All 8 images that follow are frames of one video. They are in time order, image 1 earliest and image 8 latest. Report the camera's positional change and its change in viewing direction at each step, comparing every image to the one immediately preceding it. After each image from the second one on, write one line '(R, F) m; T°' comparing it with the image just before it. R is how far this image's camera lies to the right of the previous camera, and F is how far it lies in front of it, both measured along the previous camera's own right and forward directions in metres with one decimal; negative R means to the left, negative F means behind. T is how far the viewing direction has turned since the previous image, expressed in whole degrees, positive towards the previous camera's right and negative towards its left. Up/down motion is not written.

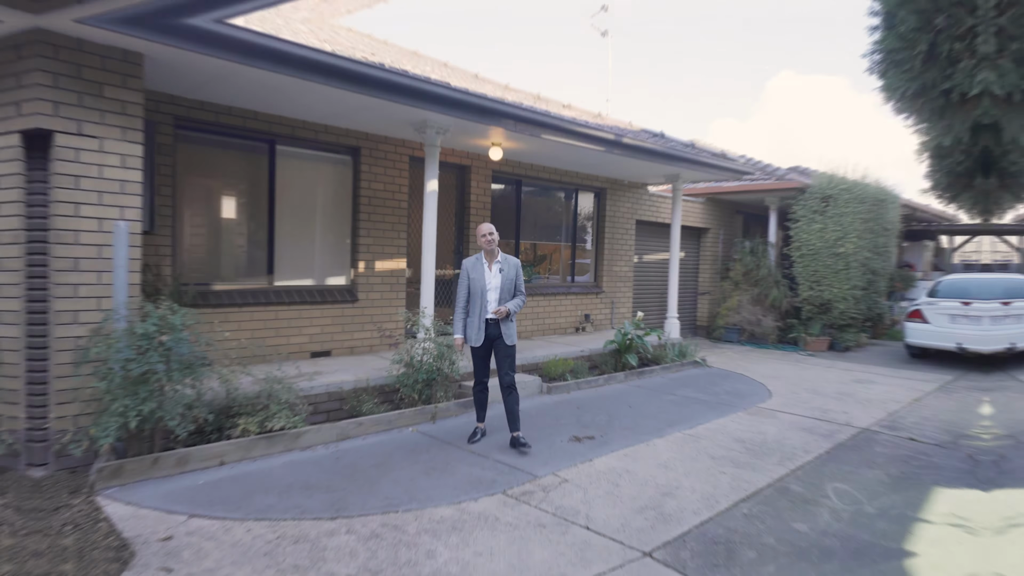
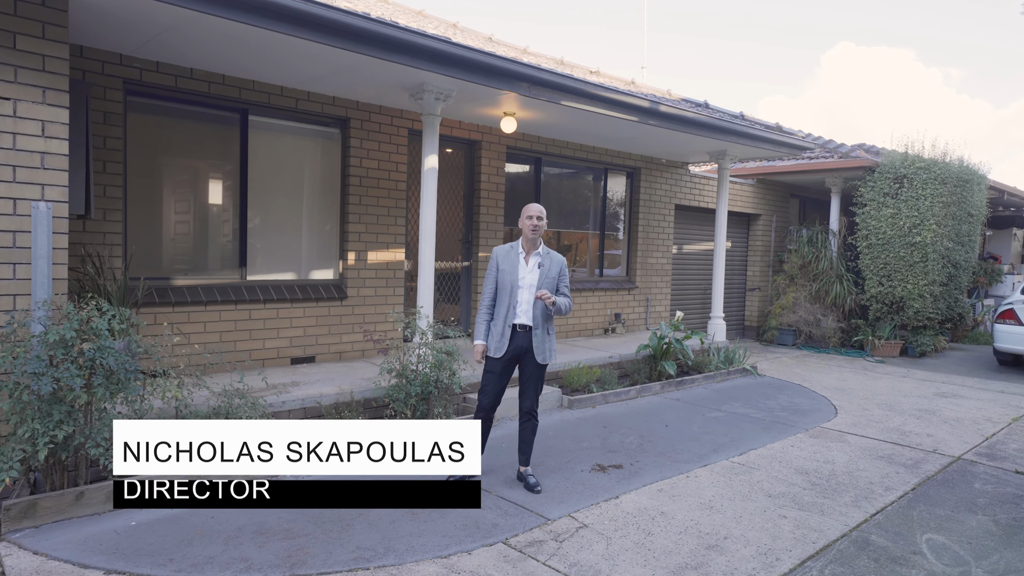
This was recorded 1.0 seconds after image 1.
(+0.3, +1.3) m; -4°
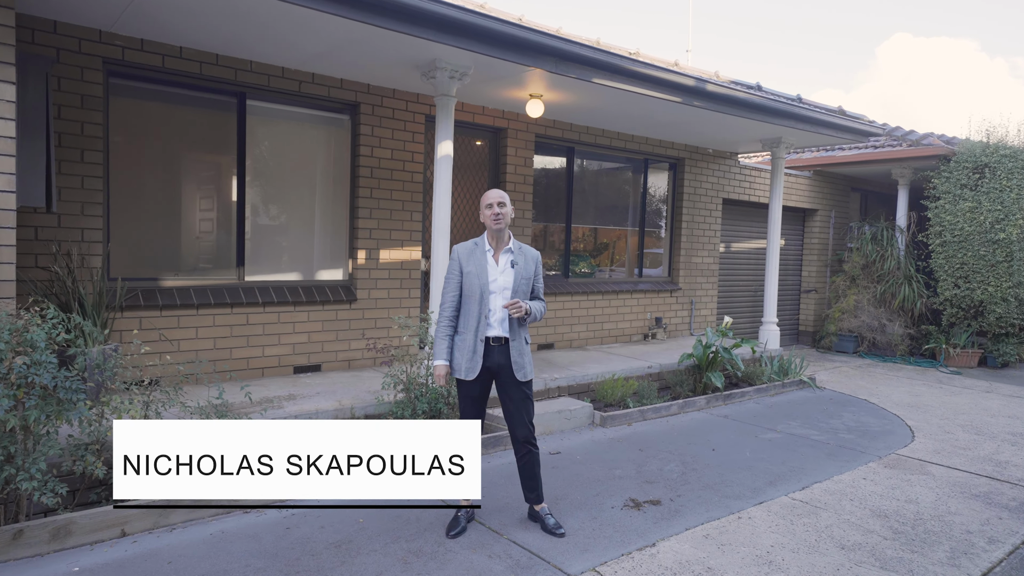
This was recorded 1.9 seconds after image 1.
(+0.2, +0.8) m; -4°
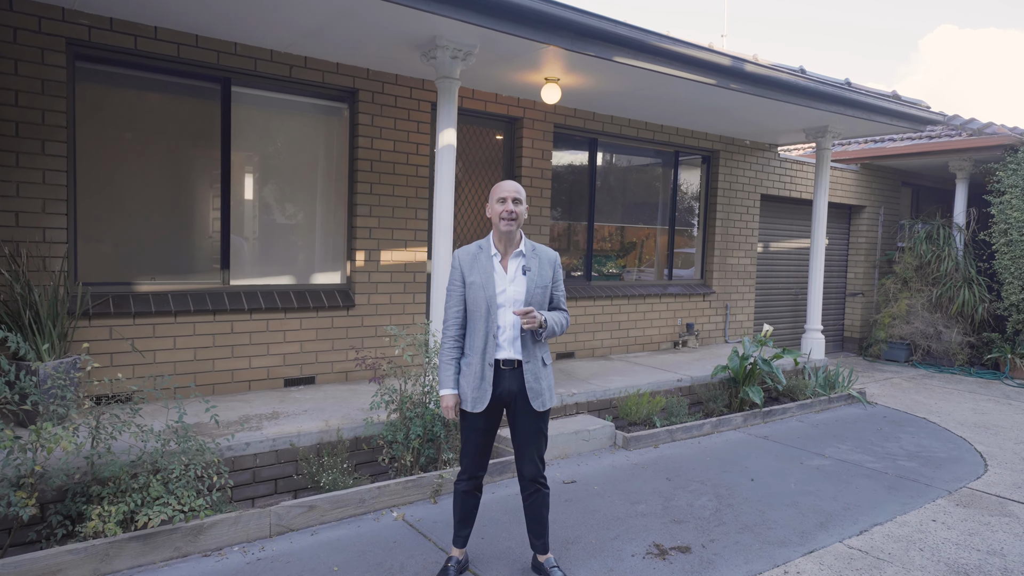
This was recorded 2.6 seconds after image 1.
(+0.2, +0.6) m; -3°
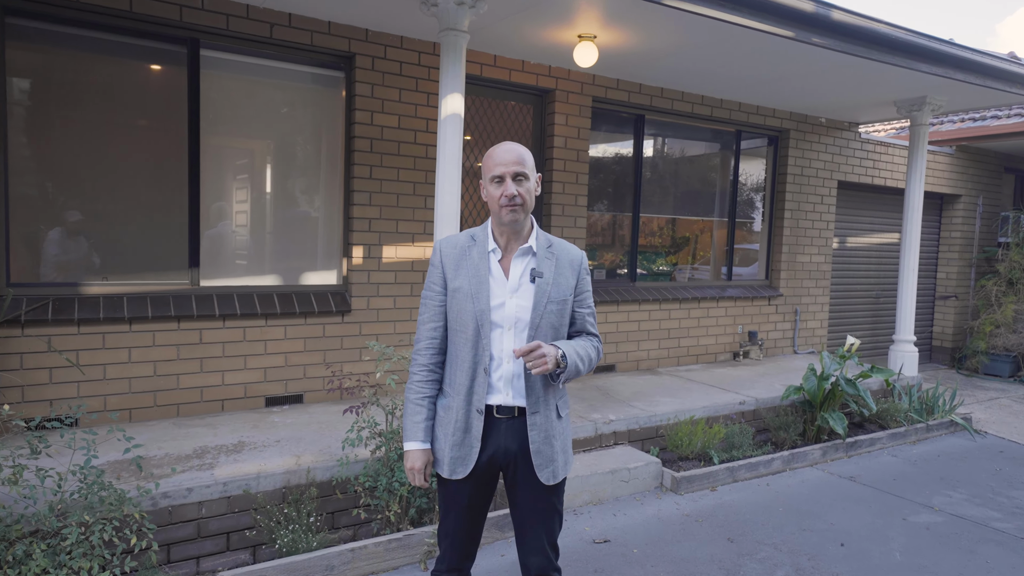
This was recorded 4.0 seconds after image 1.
(+0.2, +1.0) m; -4°
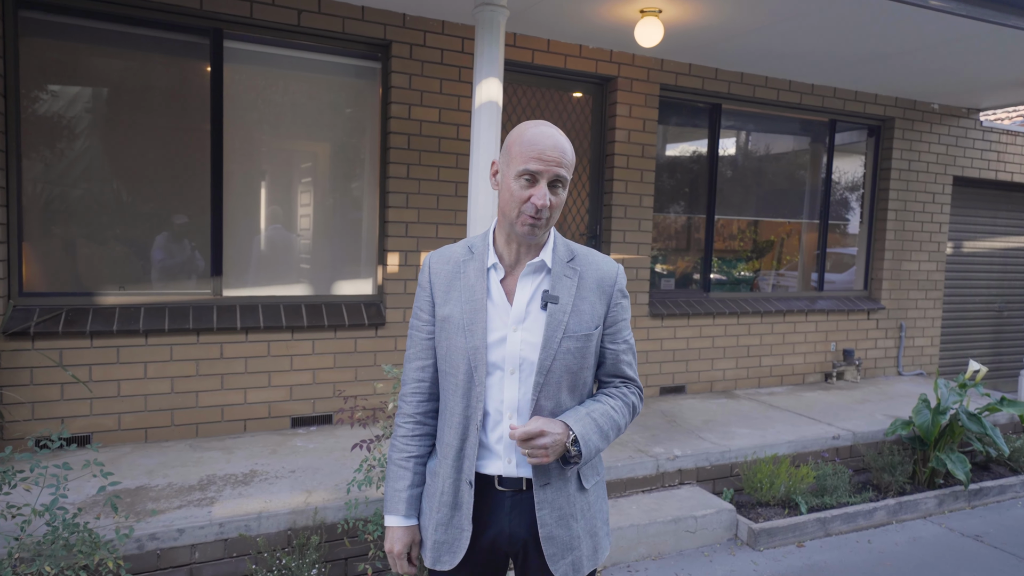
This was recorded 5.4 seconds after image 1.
(+0.2, +0.6) m; -7°
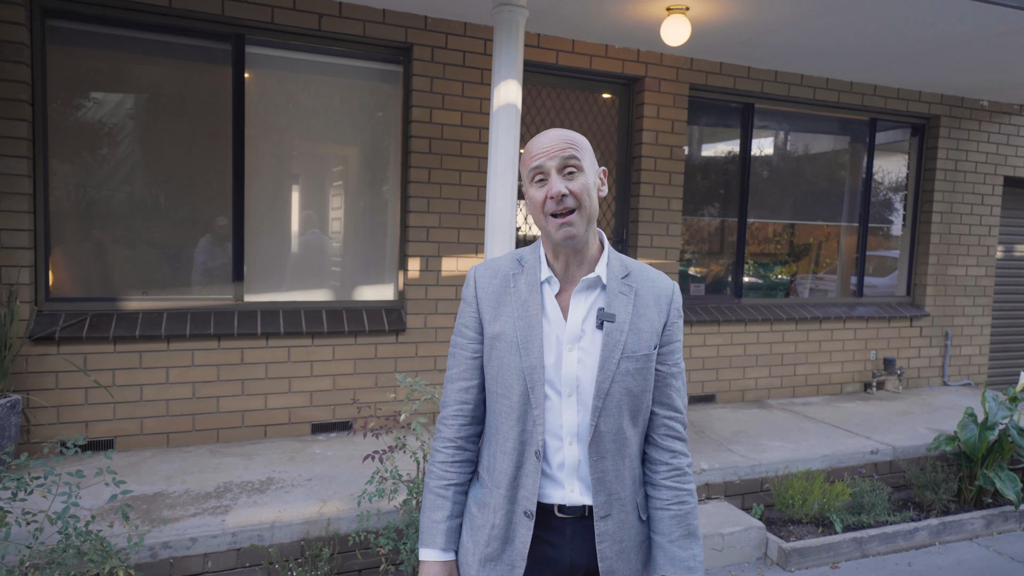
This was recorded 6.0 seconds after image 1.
(+0.1, +0.1) m; -3°
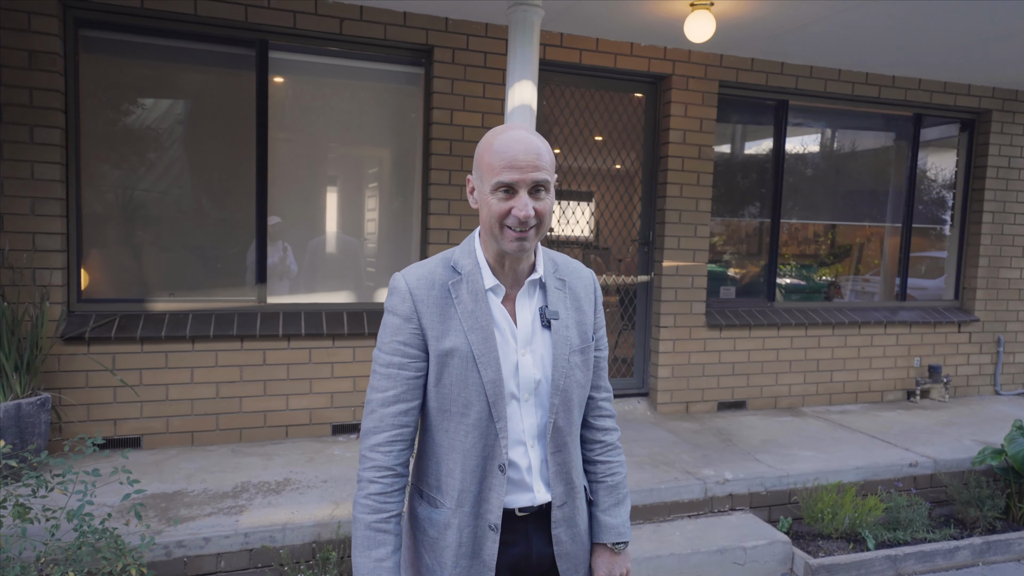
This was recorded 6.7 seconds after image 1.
(+0.1, +0.1) m; -4°
